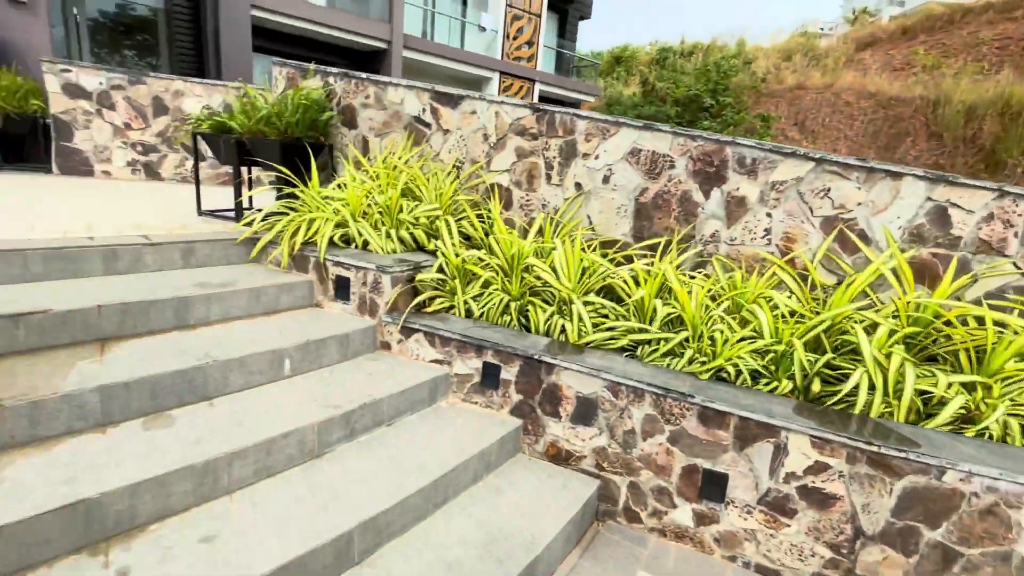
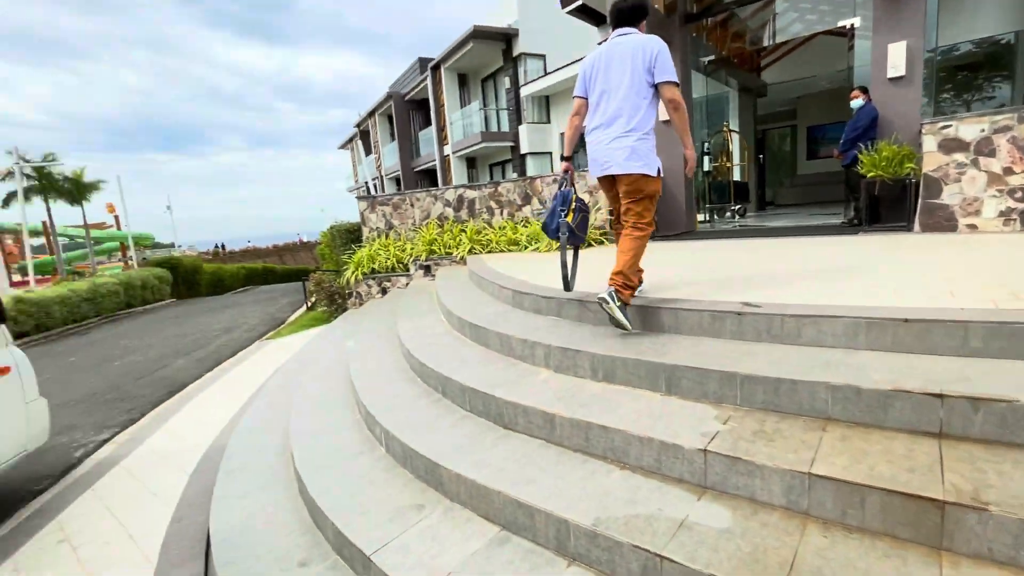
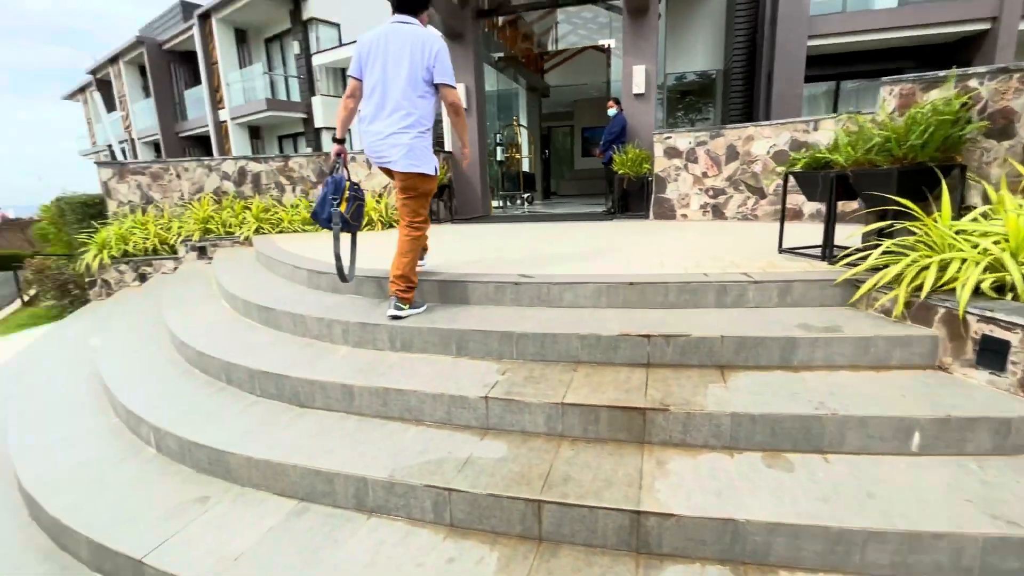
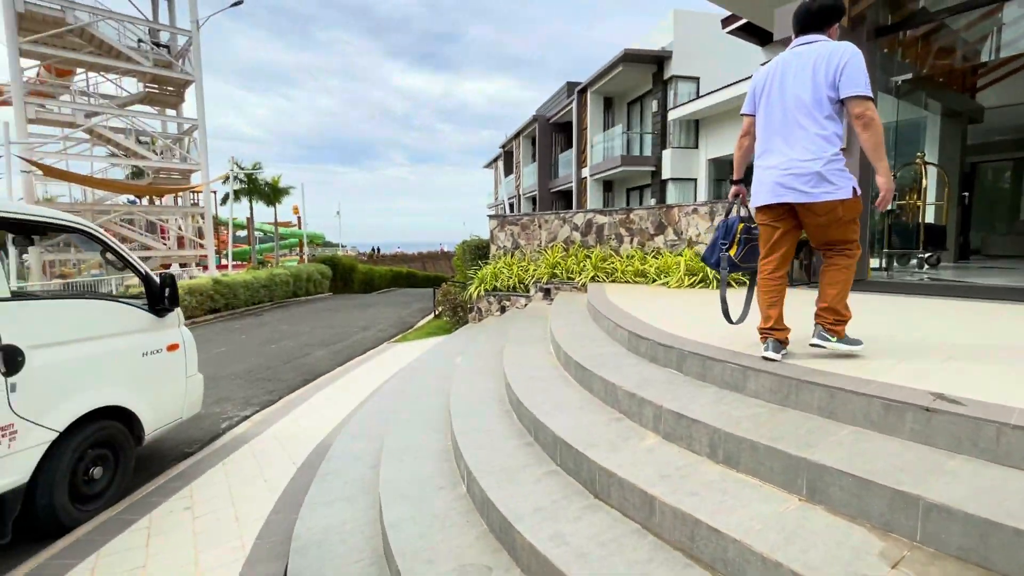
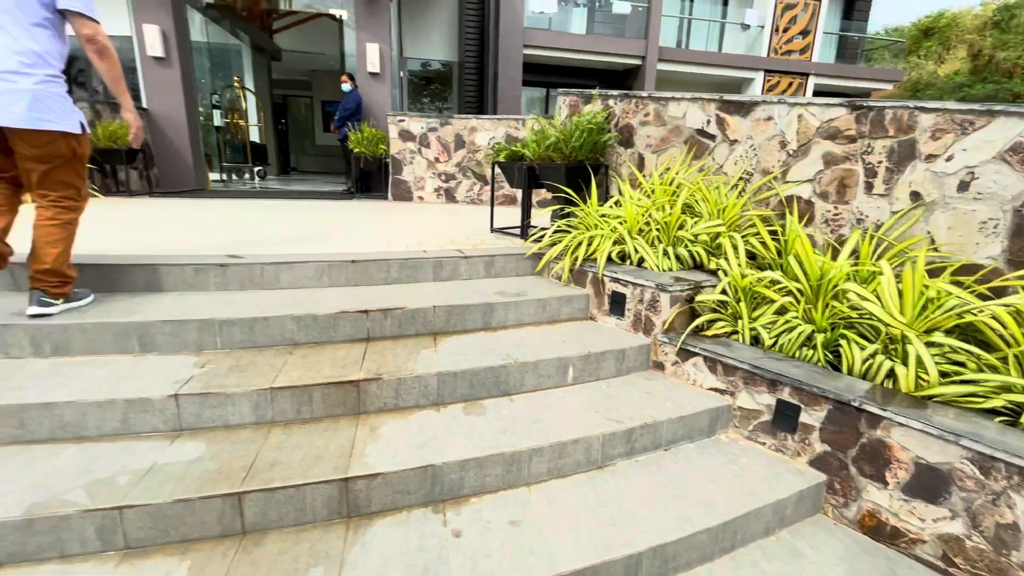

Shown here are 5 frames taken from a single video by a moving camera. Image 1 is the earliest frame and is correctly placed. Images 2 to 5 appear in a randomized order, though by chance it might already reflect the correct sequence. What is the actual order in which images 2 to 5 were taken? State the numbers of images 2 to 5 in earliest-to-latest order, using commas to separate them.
5, 3, 2, 4
